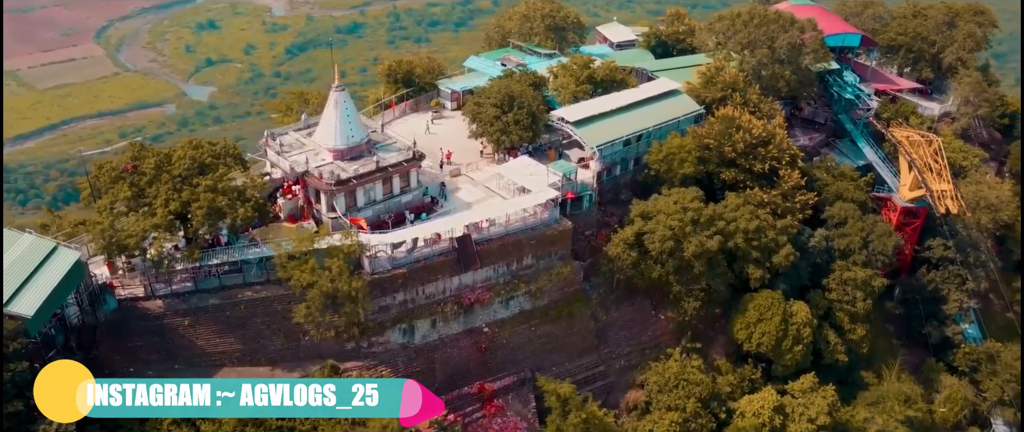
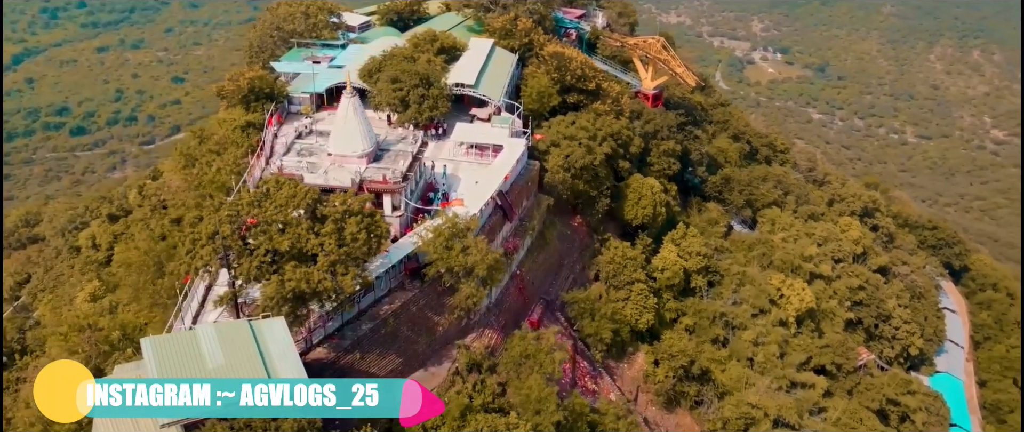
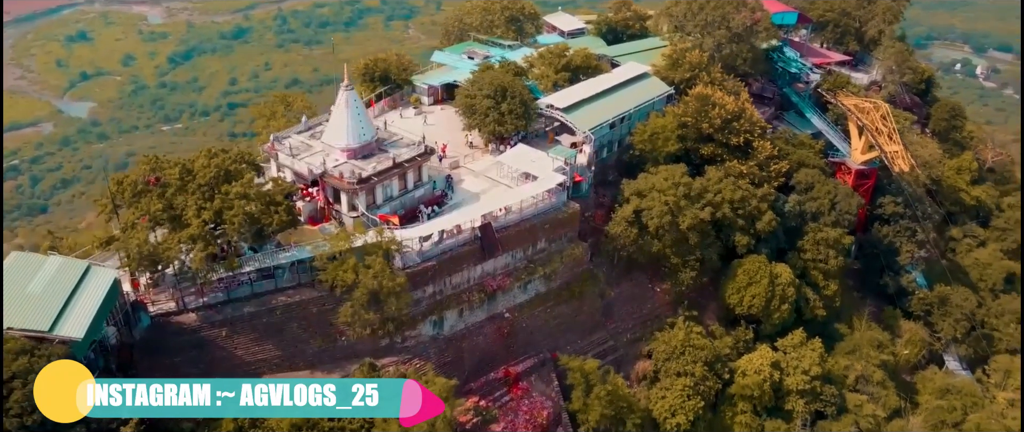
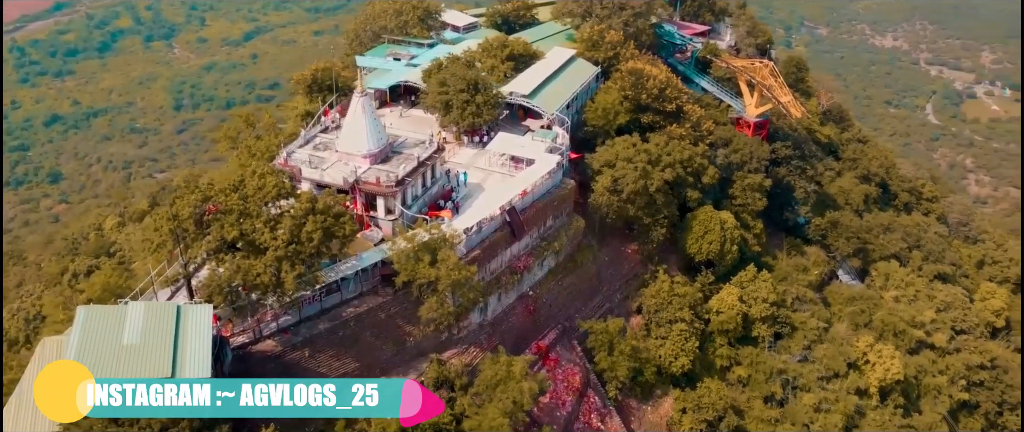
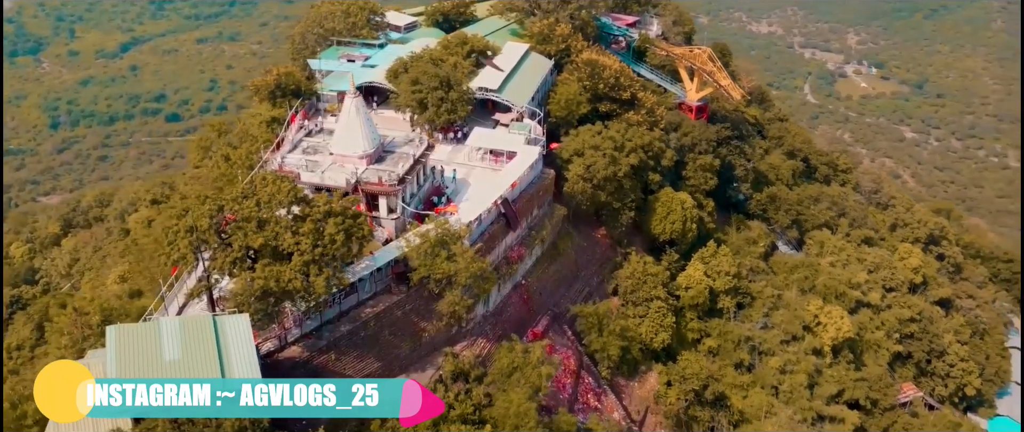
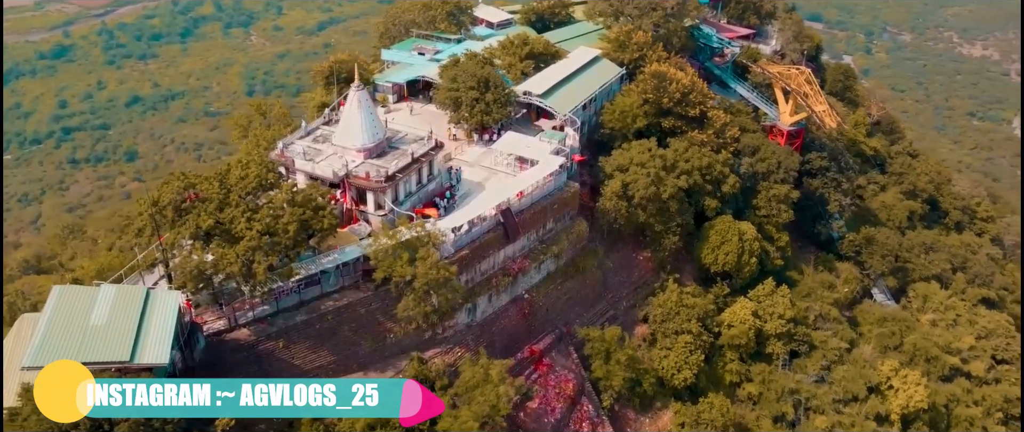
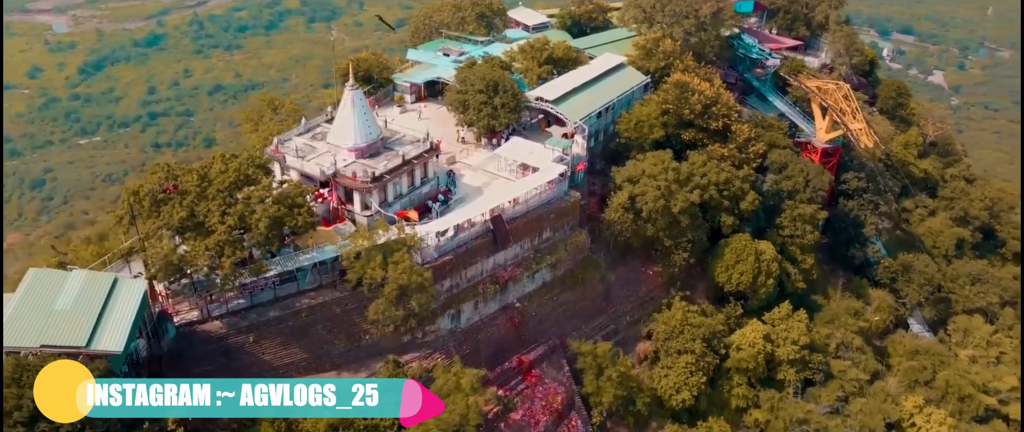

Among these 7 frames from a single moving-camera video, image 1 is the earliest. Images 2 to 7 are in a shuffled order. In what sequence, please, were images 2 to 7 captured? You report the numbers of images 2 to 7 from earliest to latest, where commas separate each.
3, 7, 6, 4, 5, 2
